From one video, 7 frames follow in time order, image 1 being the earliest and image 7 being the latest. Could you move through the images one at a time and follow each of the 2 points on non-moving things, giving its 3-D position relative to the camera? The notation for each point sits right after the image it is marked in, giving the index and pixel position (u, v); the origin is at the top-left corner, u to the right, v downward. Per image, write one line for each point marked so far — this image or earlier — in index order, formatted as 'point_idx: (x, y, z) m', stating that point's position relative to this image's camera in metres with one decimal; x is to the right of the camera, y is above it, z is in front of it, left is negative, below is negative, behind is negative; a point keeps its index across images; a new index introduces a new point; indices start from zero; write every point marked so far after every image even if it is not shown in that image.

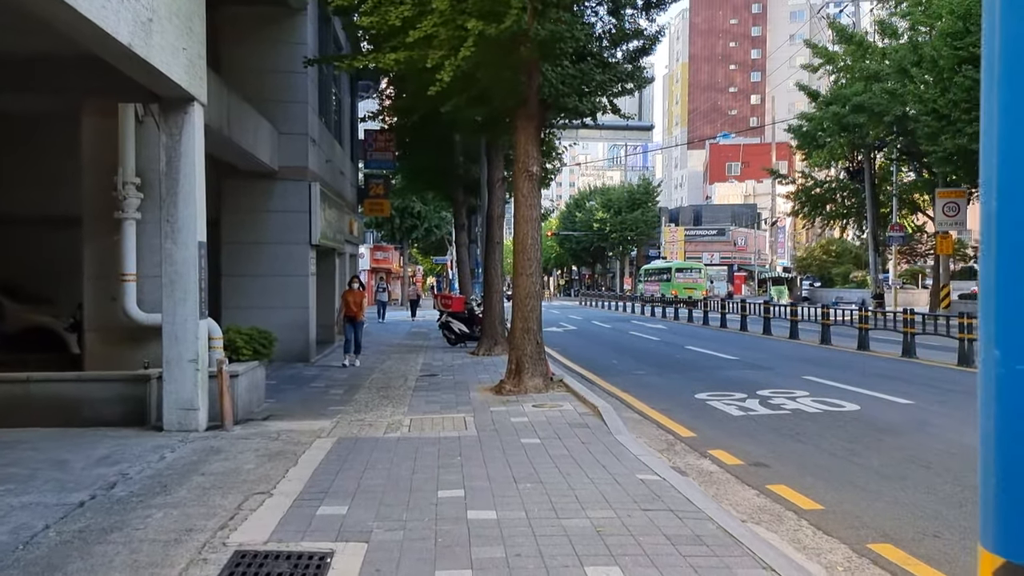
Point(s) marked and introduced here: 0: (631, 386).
0: (+2.3, -1.9, +13.1) m
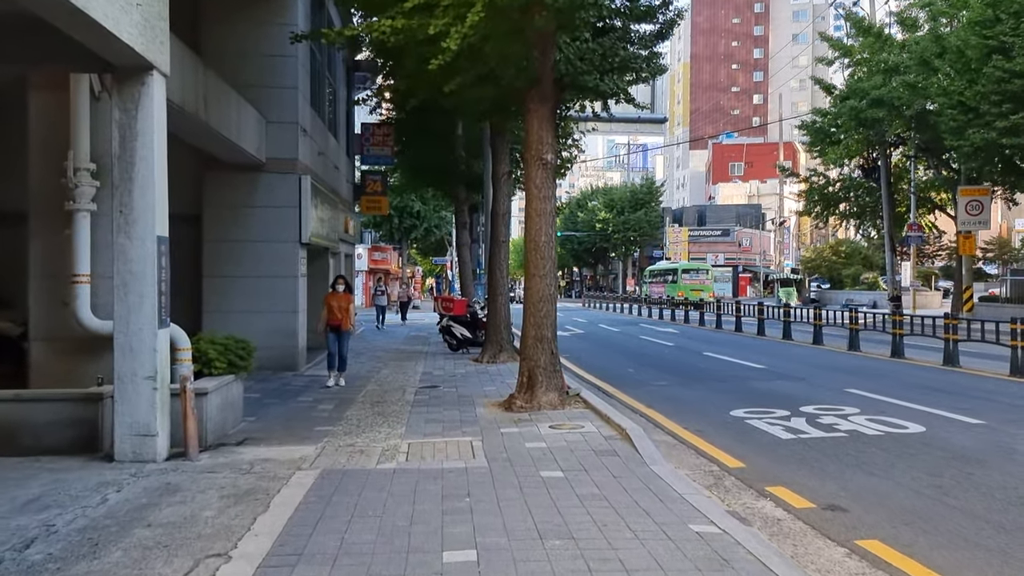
0: (+2.5, -1.9, +11.7) m
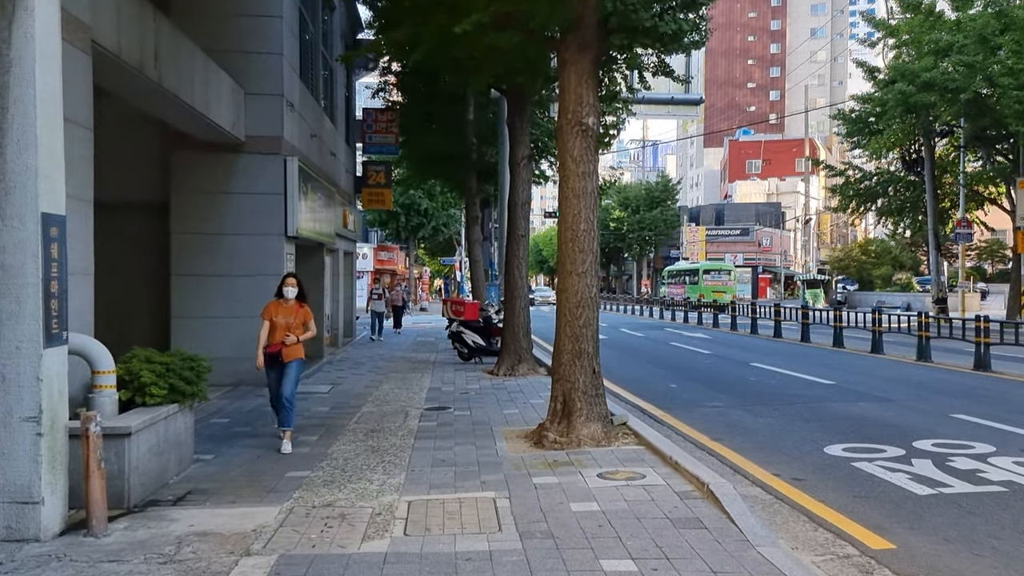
0: (+2.8, -2.0, +9.4) m
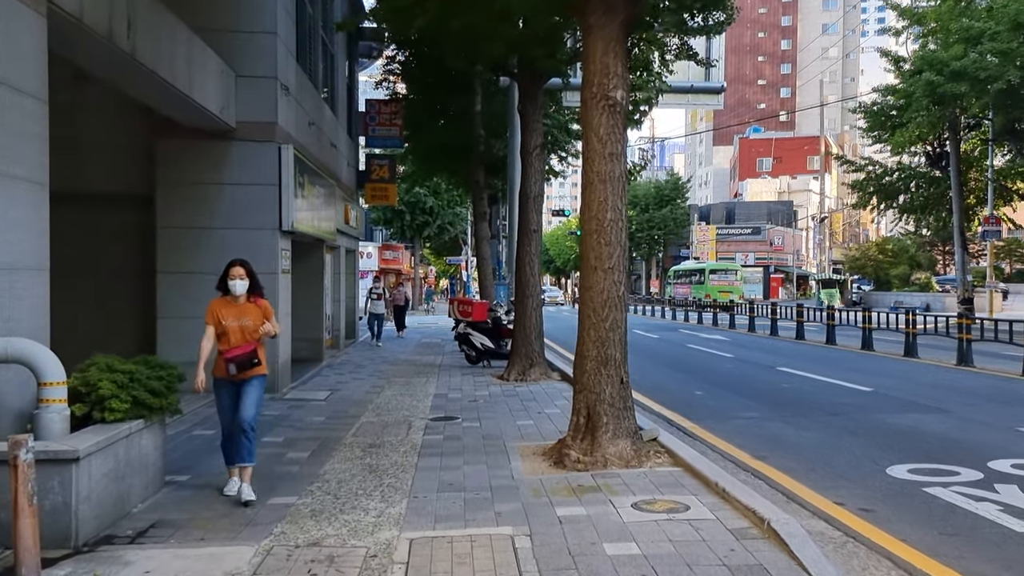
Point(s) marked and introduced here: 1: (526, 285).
0: (+3.0, -1.9, +8.3) m
1: (+0.3, +0.1, +14.2) m
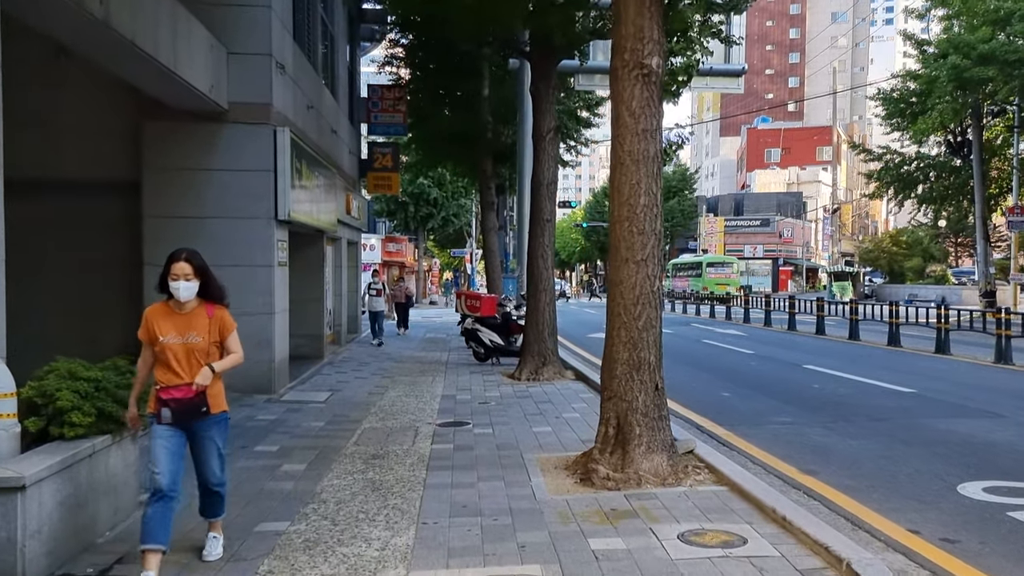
0: (+3.2, -1.9, +7.5) m
1: (+0.5, +0.2, +13.3) m
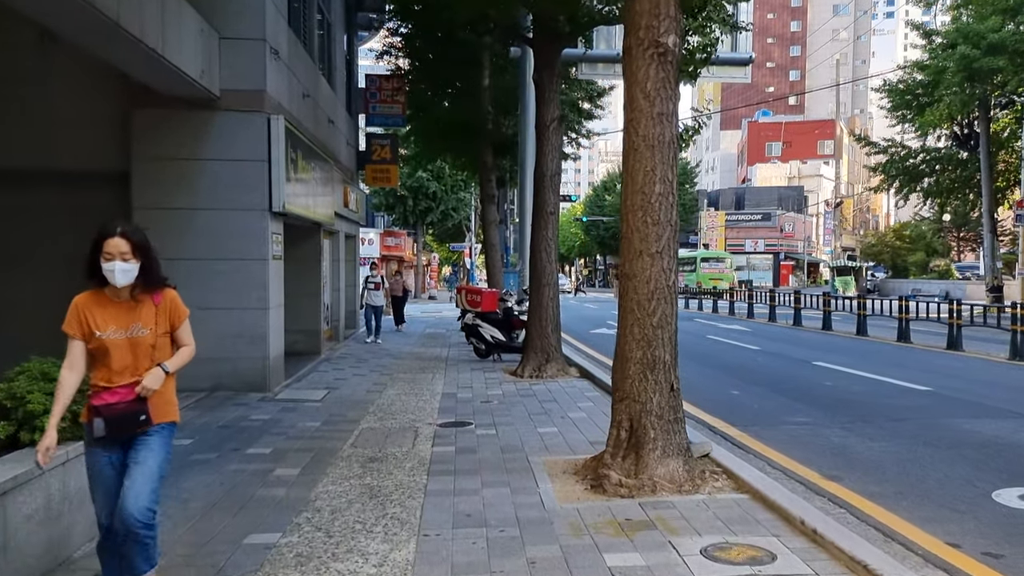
0: (+3.3, -1.8, +7.1) m
1: (+0.6, +0.3, +12.9) m
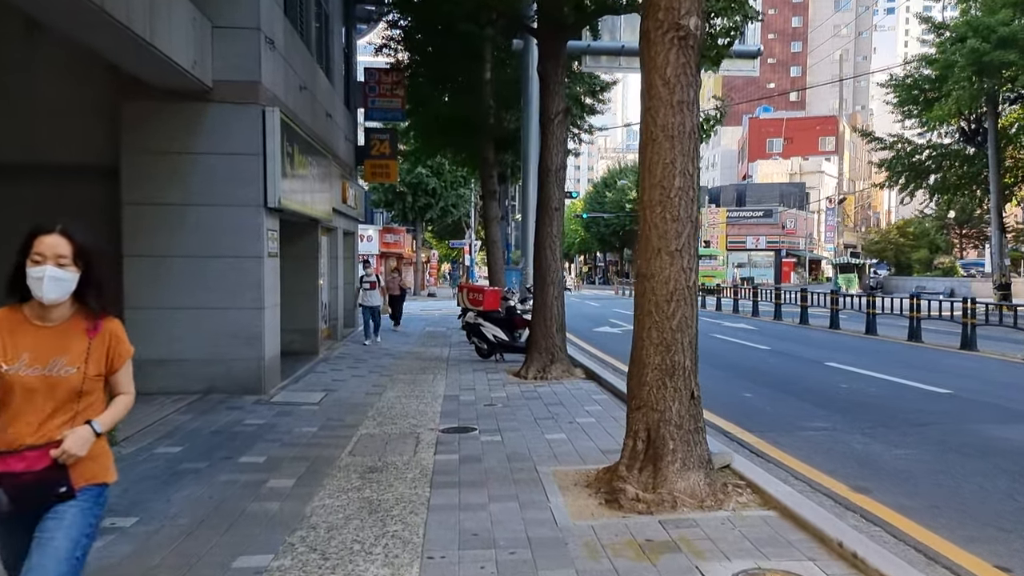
0: (+3.4, -1.8, +6.7) m
1: (+0.6, +0.3, +12.5) m
